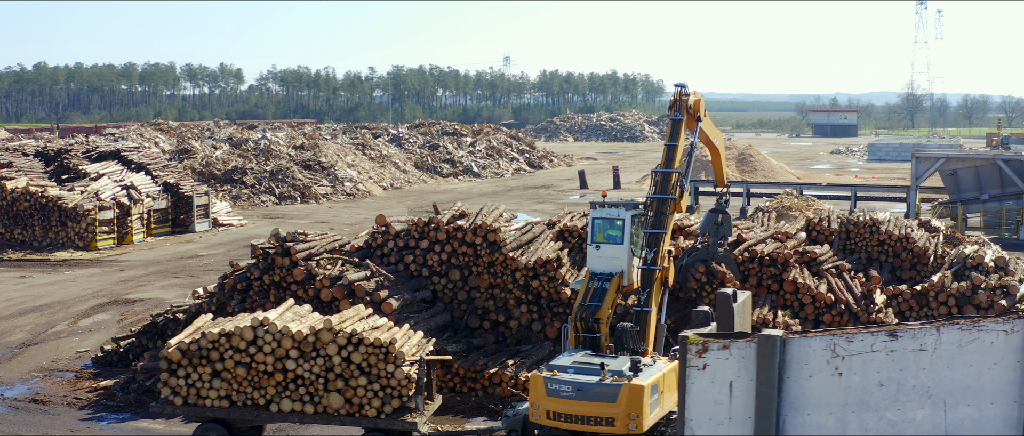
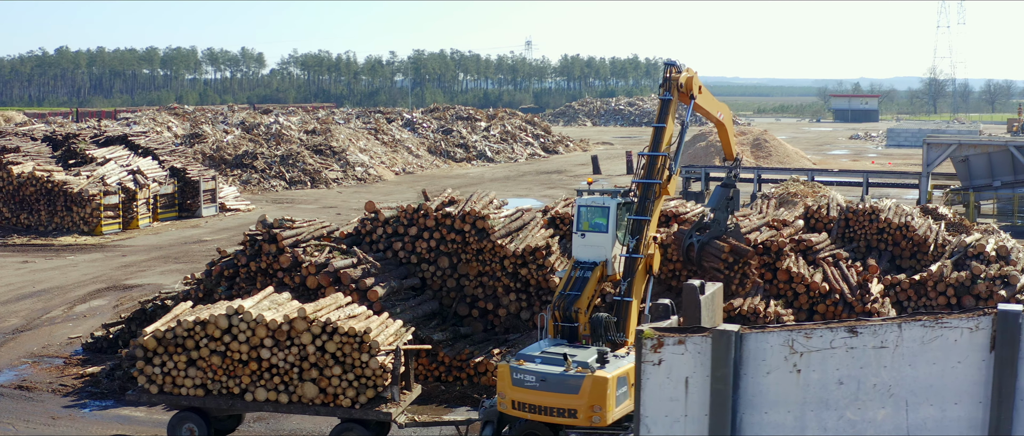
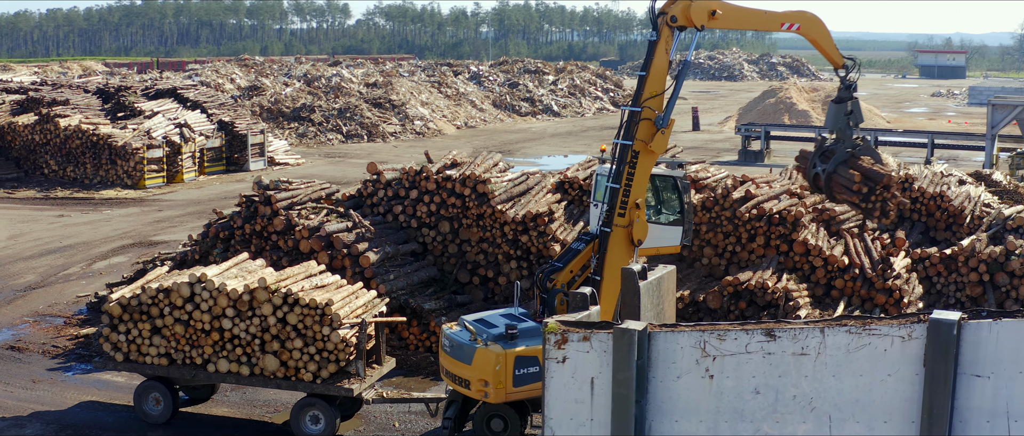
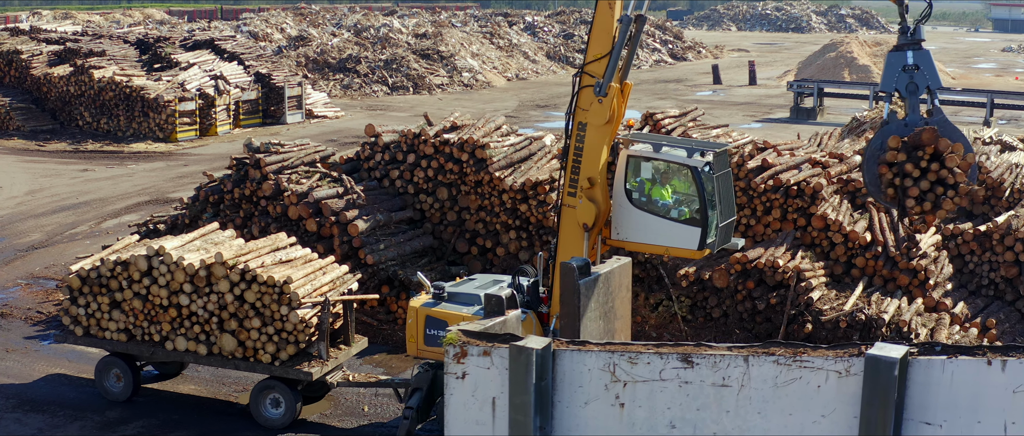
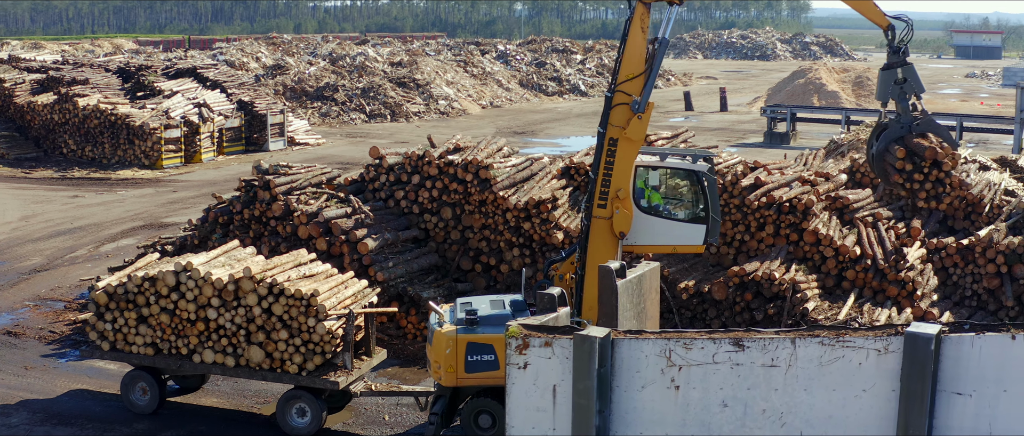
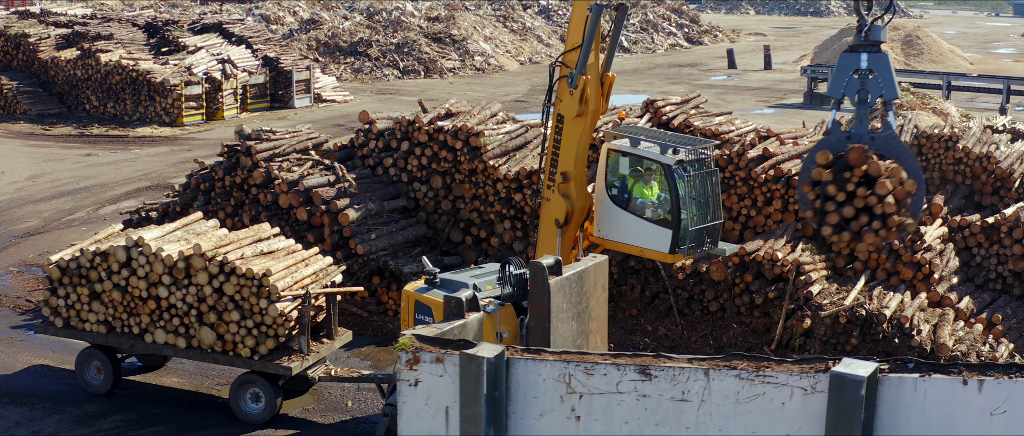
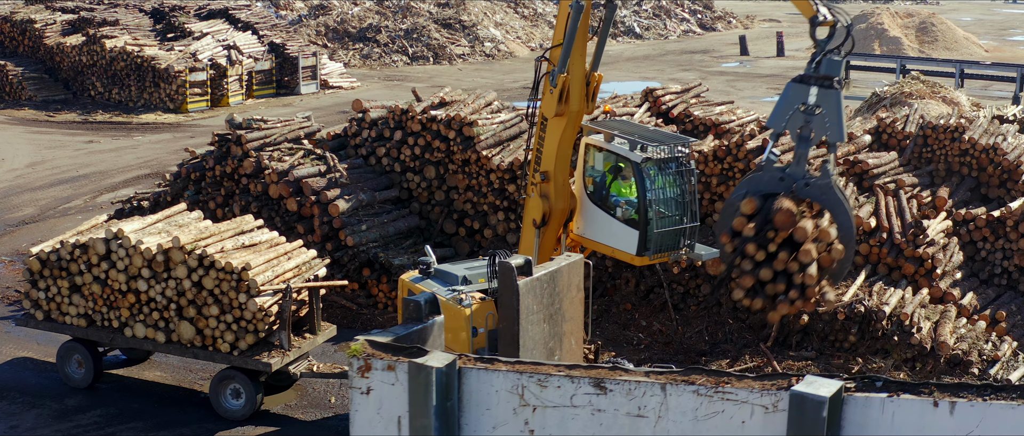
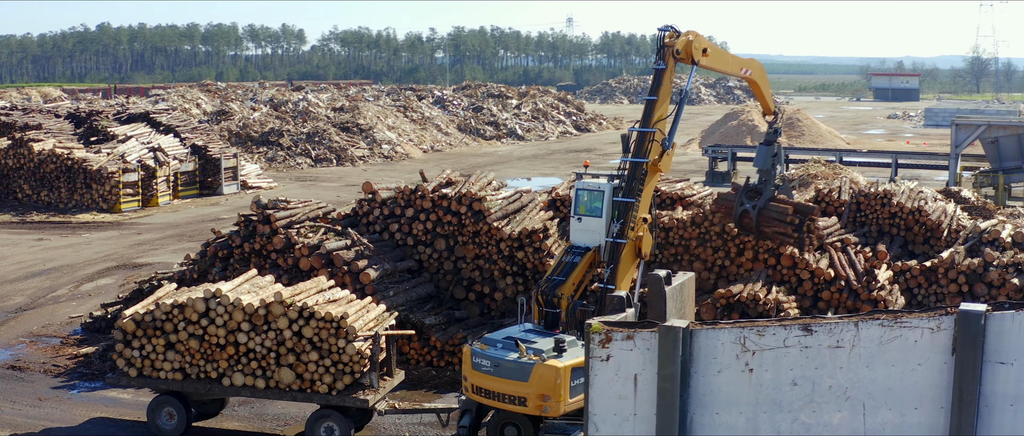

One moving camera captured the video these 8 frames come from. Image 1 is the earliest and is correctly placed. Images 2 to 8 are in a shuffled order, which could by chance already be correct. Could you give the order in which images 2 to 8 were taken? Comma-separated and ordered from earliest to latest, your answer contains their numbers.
2, 8, 3, 5, 4, 6, 7
